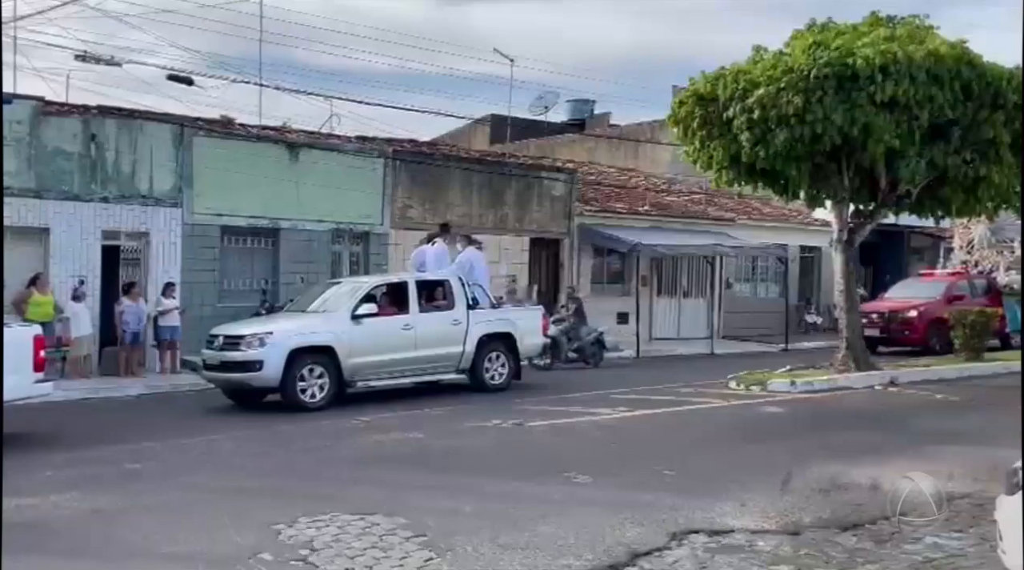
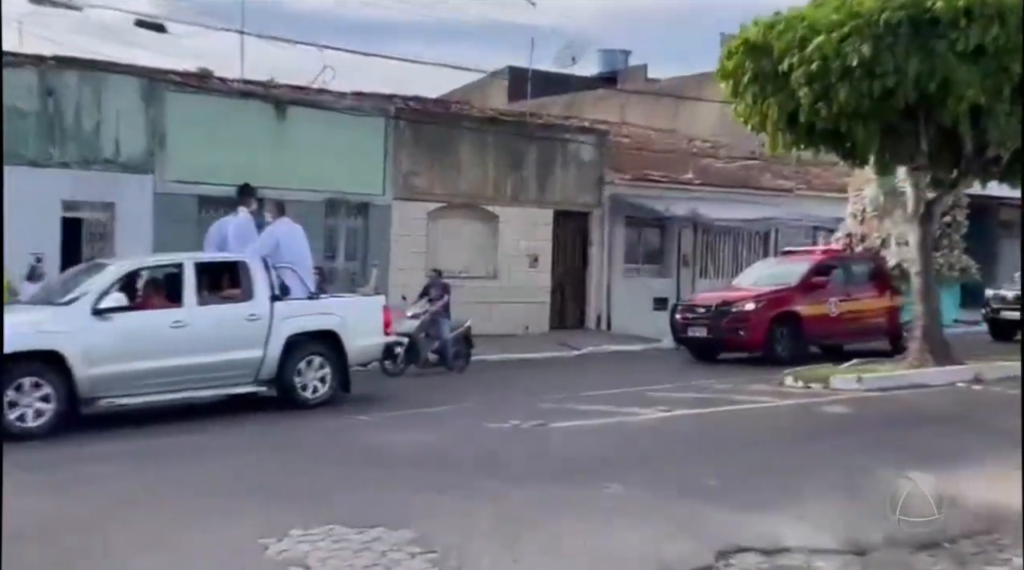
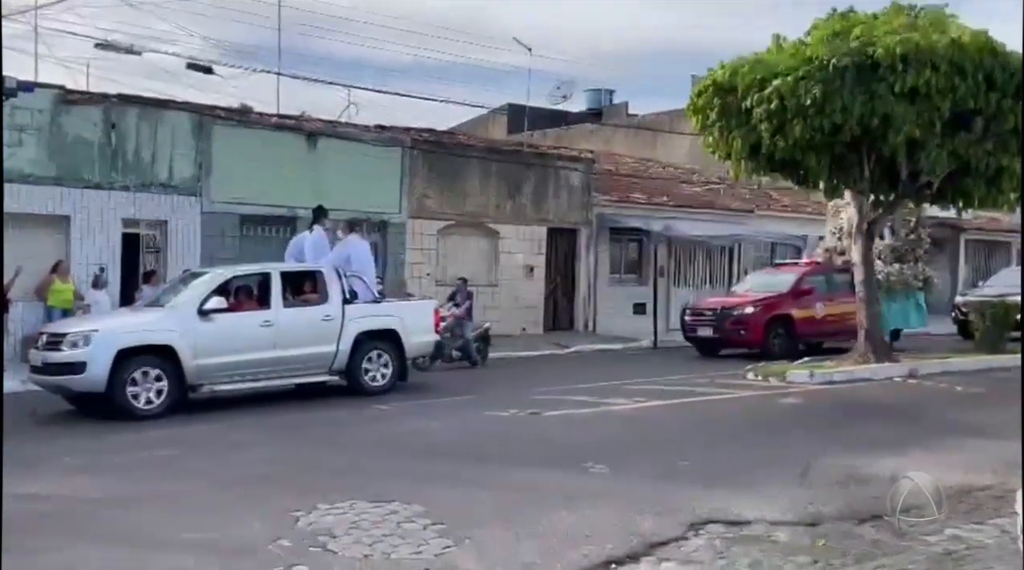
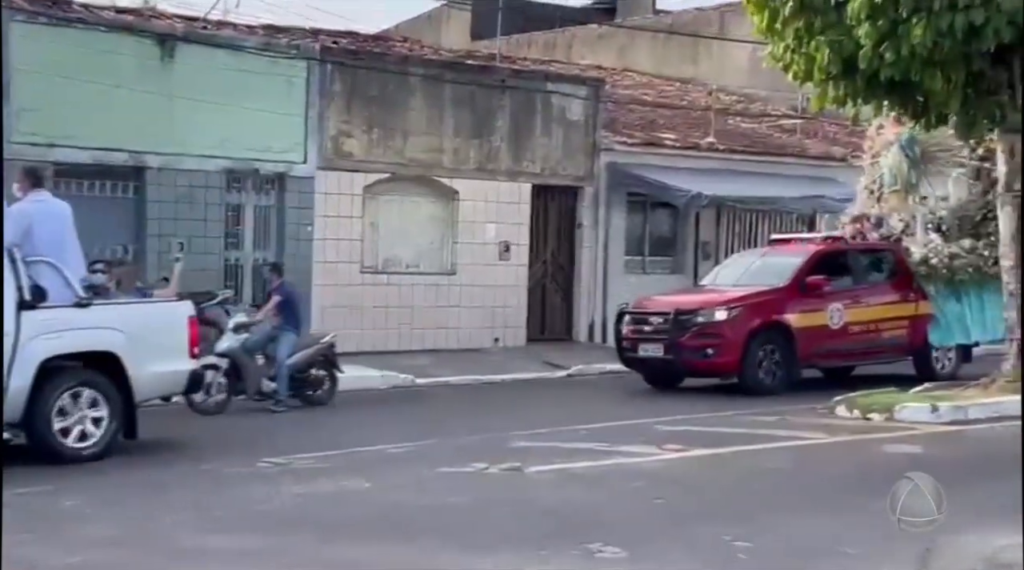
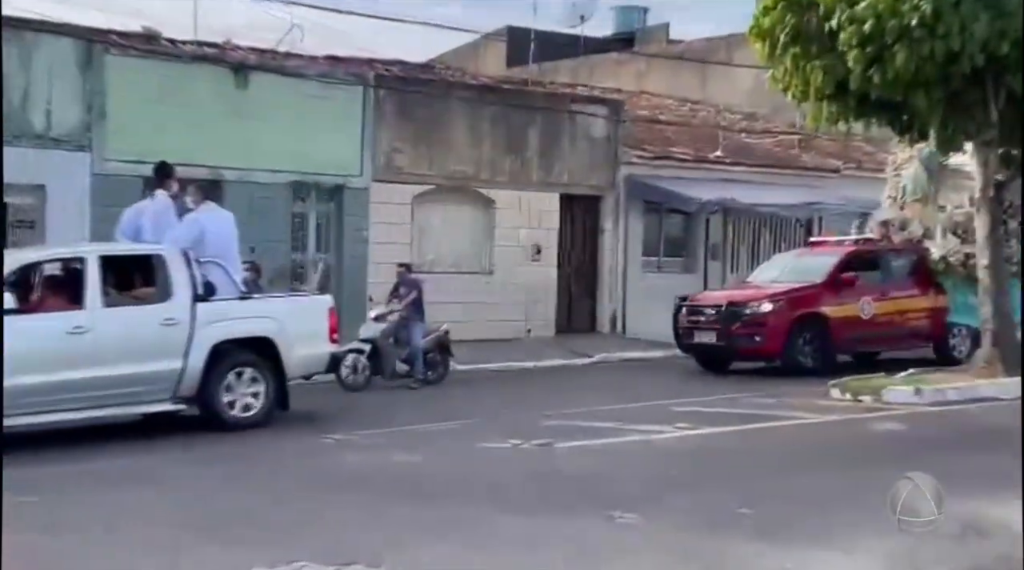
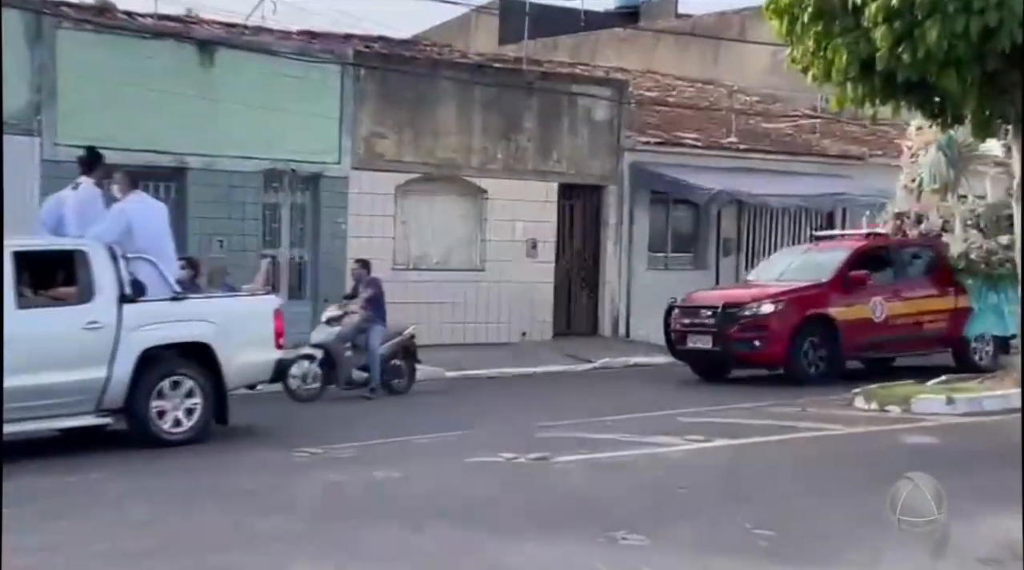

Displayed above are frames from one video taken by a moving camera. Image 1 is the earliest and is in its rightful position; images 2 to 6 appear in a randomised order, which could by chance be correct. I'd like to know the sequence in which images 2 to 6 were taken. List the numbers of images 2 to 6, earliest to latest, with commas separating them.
3, 2, 5, 6, 4
